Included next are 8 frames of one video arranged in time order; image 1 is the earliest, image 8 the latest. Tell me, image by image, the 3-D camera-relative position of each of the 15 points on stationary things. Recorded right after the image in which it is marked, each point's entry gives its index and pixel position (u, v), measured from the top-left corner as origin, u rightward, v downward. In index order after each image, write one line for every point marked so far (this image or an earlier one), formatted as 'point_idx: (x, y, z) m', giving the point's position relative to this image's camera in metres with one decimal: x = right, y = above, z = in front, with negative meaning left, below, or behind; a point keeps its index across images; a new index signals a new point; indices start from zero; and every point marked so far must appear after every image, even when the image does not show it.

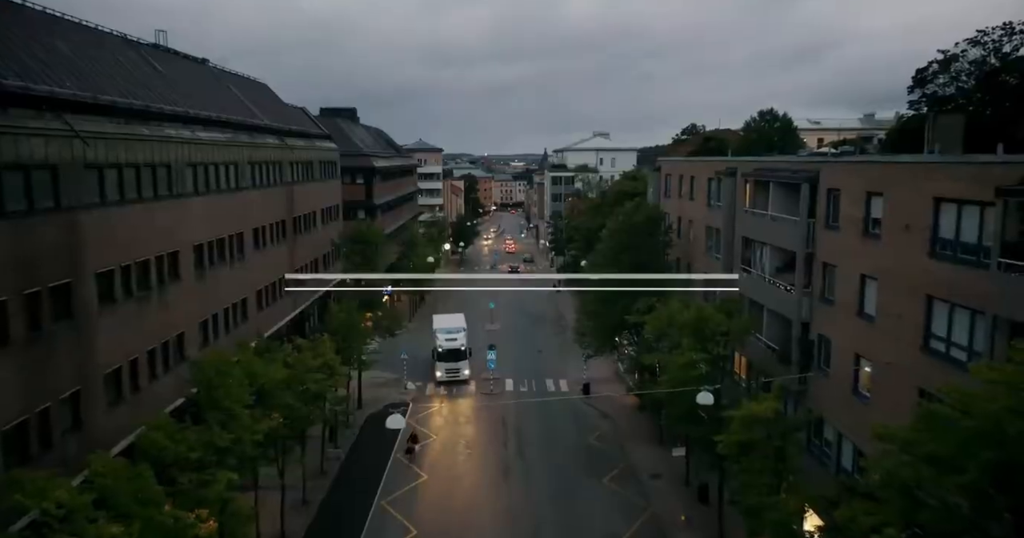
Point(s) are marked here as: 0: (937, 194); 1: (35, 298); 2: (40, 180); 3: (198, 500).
0: (+11.2, +2.0, +19.0) m
1: (-11.6, -0.7, +17.6) m
2: (-11.7, +2.2, +18.1) m
3: (-7.6, -5.5, +17.8) m
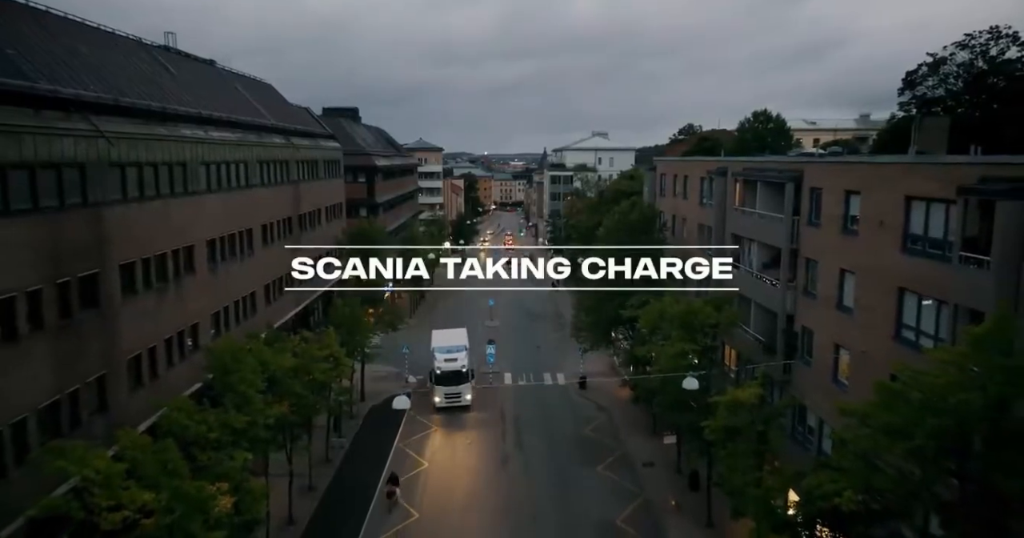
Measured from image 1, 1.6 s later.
0: (+11.1, +2.1, +20.3) m
1: (-11.6, -0.5, +18.9) m
2: (-11.8, +2.4, +19.4) m
3: (-7.7, -5.3, +19.1) m
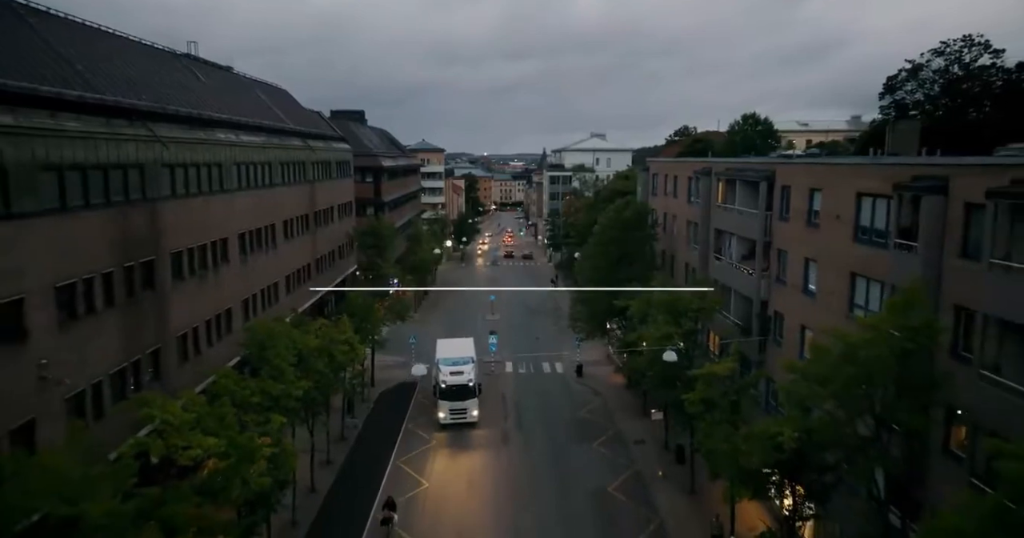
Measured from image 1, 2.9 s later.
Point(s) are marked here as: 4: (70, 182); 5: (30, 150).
0: (+11.2, +2.6, +23.3) m
1: (-11.6, -0.1, +22.0) m
2: (-11.7, +2.9, +22.5) m
3: (-7.6, -4.8, +22.1) m
4: (-11.6, +2.3, +19.0) m
5: (-11.7, +2.8, +17.7) m
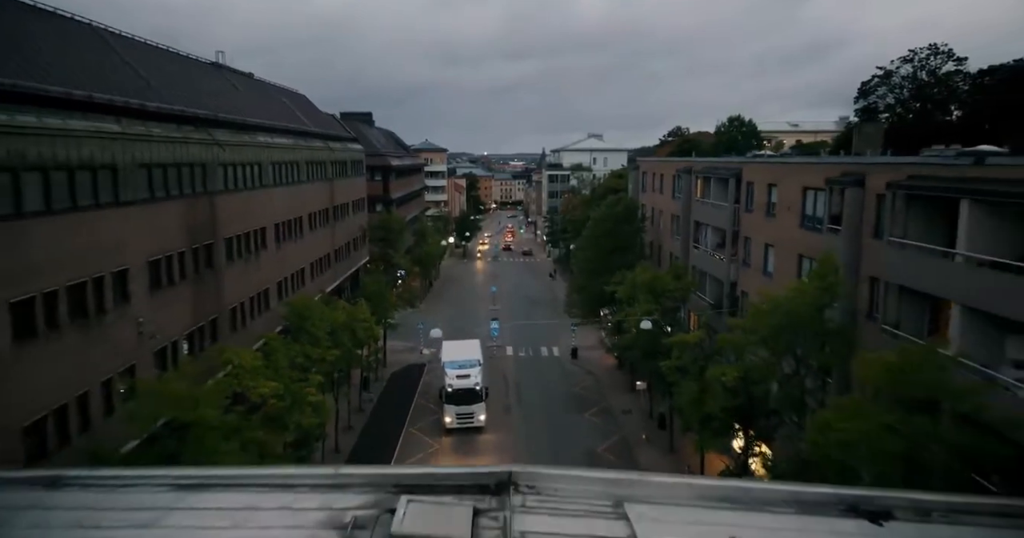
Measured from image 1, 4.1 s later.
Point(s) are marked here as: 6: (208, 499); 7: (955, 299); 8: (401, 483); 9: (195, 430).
0: (+11.2, +3.3, +27.8) m
1: (-11.5, +0.6, +26.5) m
2: (-11.7, +3.5, +27.0) m
3: (-7.6, -4.1, +26.7) m
4: (-11.6, +3.0, +23.5) m
5: (-11.6, +3.5, +22.2) m
6: (-4.5, -3.5, +10.9) m
7: (+11.3, -0.8, +18.7) m
8: (-1.6, -3.2, +11.1) m
9: (-7.6, -3.9, +17.5) m
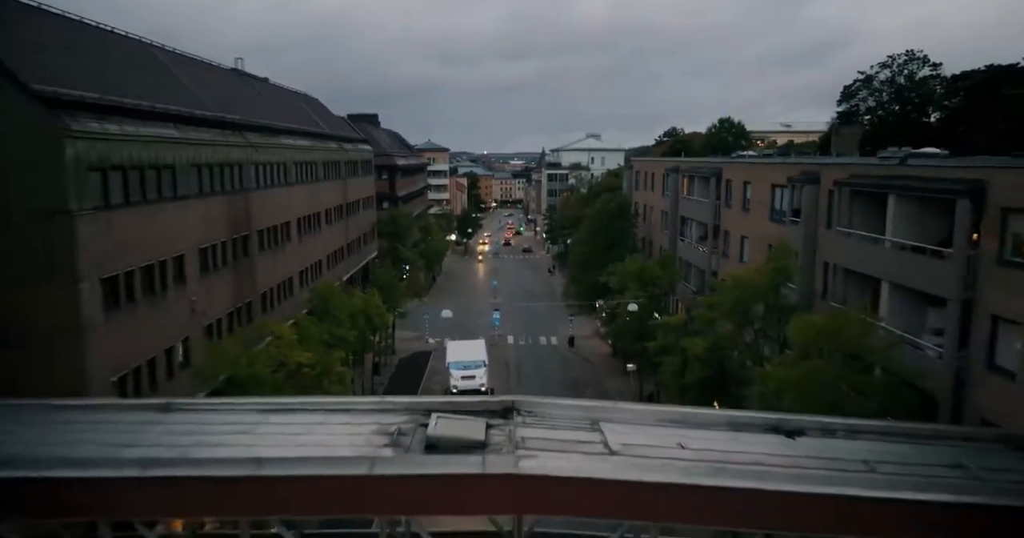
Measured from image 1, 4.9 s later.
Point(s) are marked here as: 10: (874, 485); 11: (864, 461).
0: (+11.3, +3.8, +31.4) m
1: (-11.5, +1.1, +30.0) m
2: (-11.6, +4.1, +30.5) m
3: (-7.5, -3.6, +30.2) m
4: (-11.5, +3.5, +27.1) m
5: (-11.6, +4.0, +25.7) m
6: (-4.5, -3.0, +14.5) m
7: (+11.4, -0.3, +22.2) m
8: (-1.6, -2.8, +14.6) m
9: (-7.6, -3.4, +21.0) m
10: (+6.1, -3.6, +12.3) m
11: (+6.6, -3.6, +13.7) m
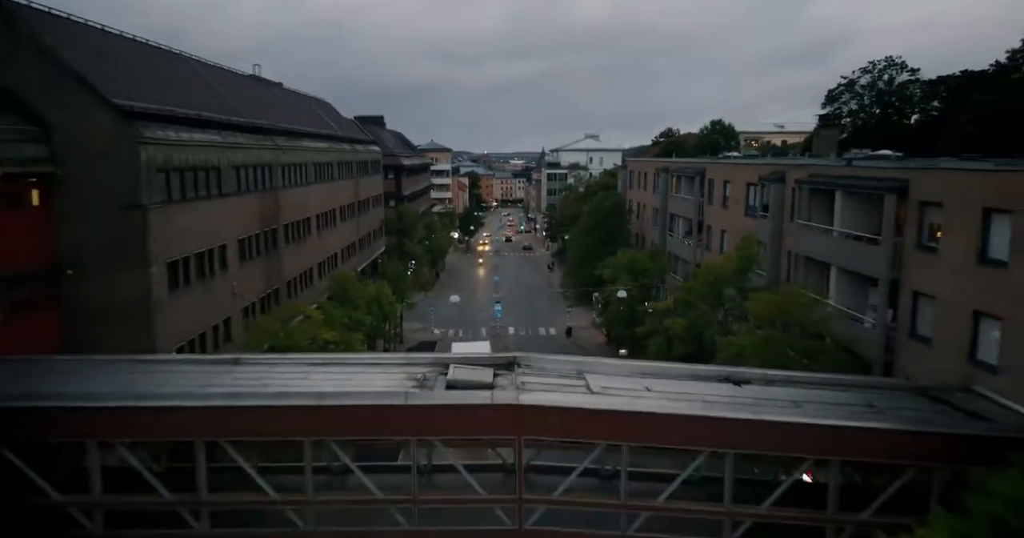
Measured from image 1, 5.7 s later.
0: (+11.3, +4.3, +35.0) m
1: (-11.4, +1.6, +33.6) m
2: (-11.6, +4.5, +34.1) m
3: (-7.5, -3.2, +33.8) m
4: (-11.5, +3.9, +30.7) m
5: (-11.5, +4.5, +29.3) m
6: (-4.4, -2.5, +18.0) m
7: (+11.4, +0.2, +25.8) m
8: (-1.5, -2.3, +18.2) m
9: (-7.5, -2.9, +24.6) m
10: (+6.1, -3.2, +15.8) m
11: (+6.6, -3.1, +17.2) m
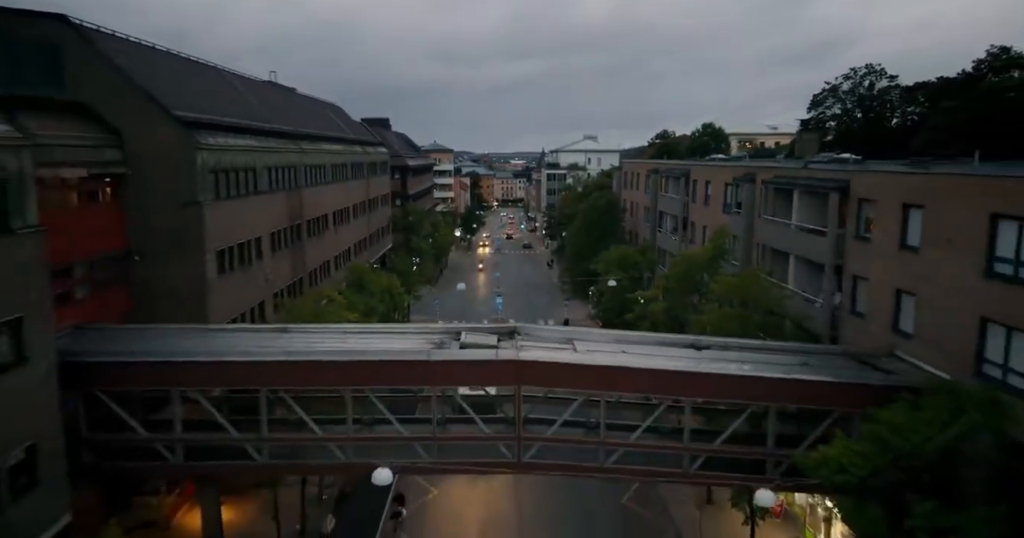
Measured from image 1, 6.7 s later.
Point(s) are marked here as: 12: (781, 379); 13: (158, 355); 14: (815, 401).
0: (+11.4, +4.7, +38.8) m
1: (-11.4, +2.1, +37.4) m
2: (-11.5, +5.0, +37.9) m
3: (-7.4, -2.7, +37.6) m
4: (-11.4, +4.4, +34.5) m
5: (-11.5, +5.0, +33.1) m
6: (-4.4, -2.0, +21.9) m
7: (+11.4, +0.7, +29.6) m
8: (-1.5, -1.8, +22.1) m
9: (-7.5, -2.5, +28.4) m
10: (+6.1, -2.7, +19.7) m
11: (+6.7, -2.6, +21.1) m
12: (+7.1, -2.9, +19.2) m
13: (-9.6, -2.3, +19.7) m
14: (+8.0, -3.5, +19.2) m
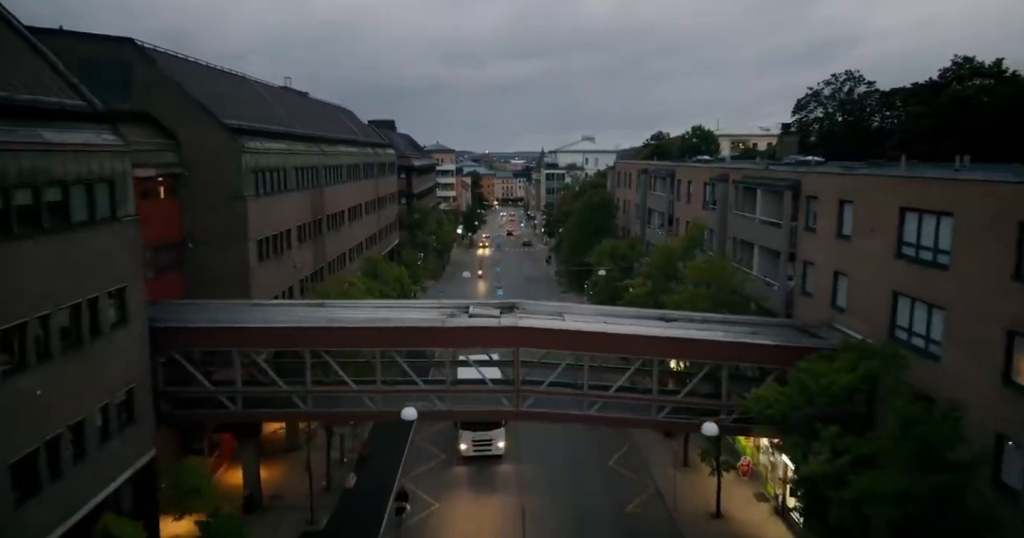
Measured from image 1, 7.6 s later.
0: (+11.4, +5.3, +43.1) m
1: (-11.4, +2.7, +41.7) m
2: (-11.5, +5.6, +42.2) m
3: (-7.5, -2.1, +41.9) m
4: (-11.4, +5.0, +38.8) m
5: (-11.5, +5.6, +37.4) m
6: (-4.4, -1.5, +26.2) m
7: (+11.4, +1.2, +33.9) m
8: (-1.5, -1.3, +26.3) m
9: (-7.5, -1.9, +32.7) m
10: (+6.1, -2.2, +24.0) m
11: (+6.7, -2.1, +25.3) m
12: (+7.1, -2.4, +23.5) m
13: (-9.6, -1.8, +23.9) m
14: (+8.0, -2.9, +23.5) m
